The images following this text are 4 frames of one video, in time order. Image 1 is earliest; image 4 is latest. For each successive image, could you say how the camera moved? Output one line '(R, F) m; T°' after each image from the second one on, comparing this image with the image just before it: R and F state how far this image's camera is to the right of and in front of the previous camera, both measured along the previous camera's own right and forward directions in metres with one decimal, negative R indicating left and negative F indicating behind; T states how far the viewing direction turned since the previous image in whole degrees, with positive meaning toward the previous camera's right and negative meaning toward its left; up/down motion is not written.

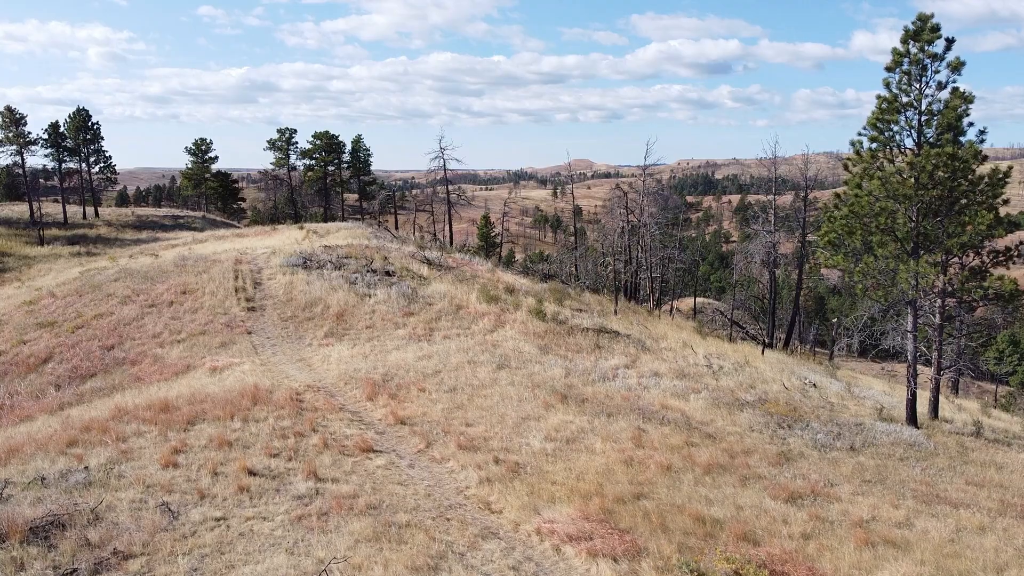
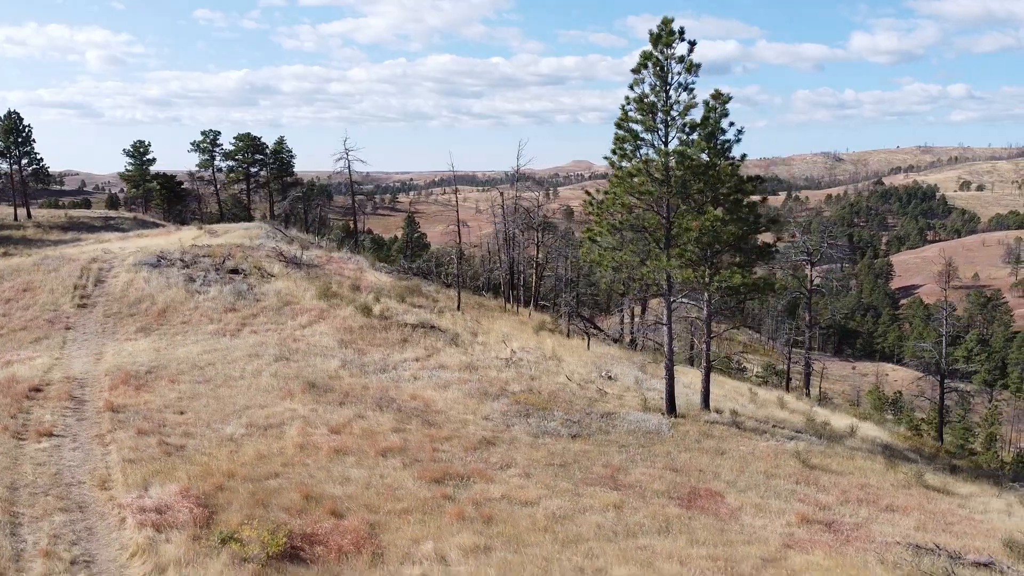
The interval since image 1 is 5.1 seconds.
(+7.1, -0.7) m; 0°
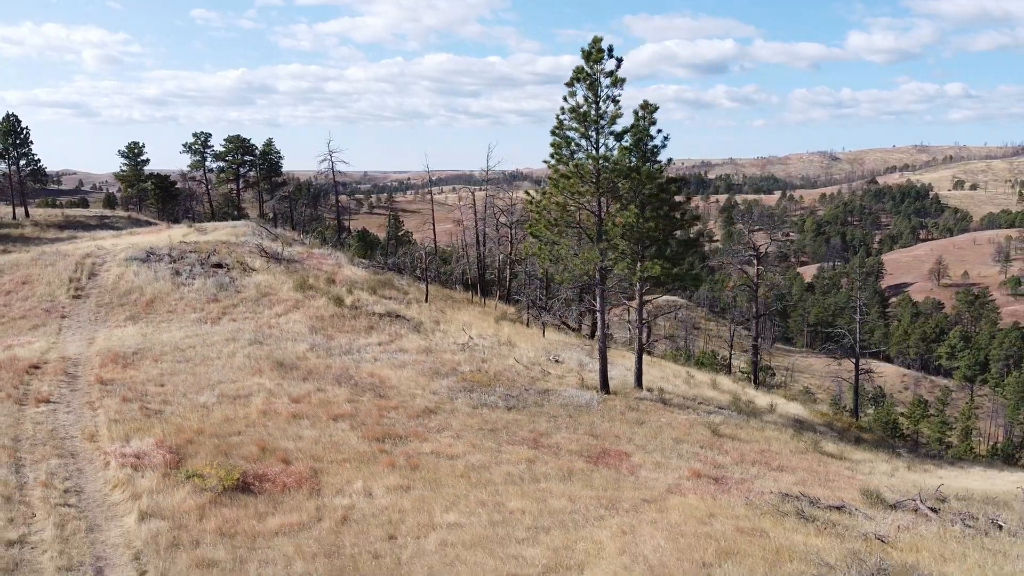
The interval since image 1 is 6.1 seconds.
(+1.7, -2.0) m; 0°
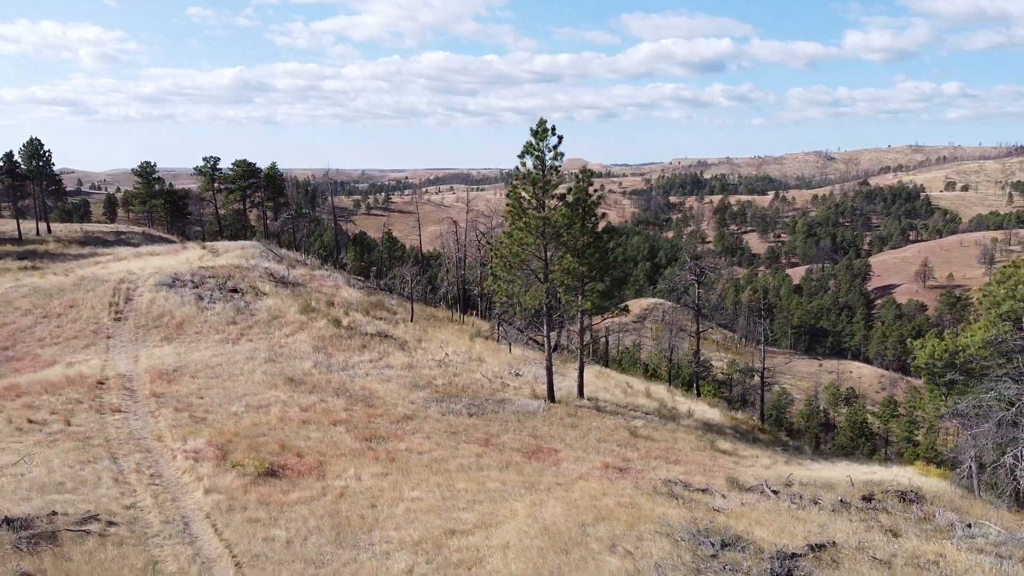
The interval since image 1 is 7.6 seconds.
(+1.4, -4.7) m; 0°
